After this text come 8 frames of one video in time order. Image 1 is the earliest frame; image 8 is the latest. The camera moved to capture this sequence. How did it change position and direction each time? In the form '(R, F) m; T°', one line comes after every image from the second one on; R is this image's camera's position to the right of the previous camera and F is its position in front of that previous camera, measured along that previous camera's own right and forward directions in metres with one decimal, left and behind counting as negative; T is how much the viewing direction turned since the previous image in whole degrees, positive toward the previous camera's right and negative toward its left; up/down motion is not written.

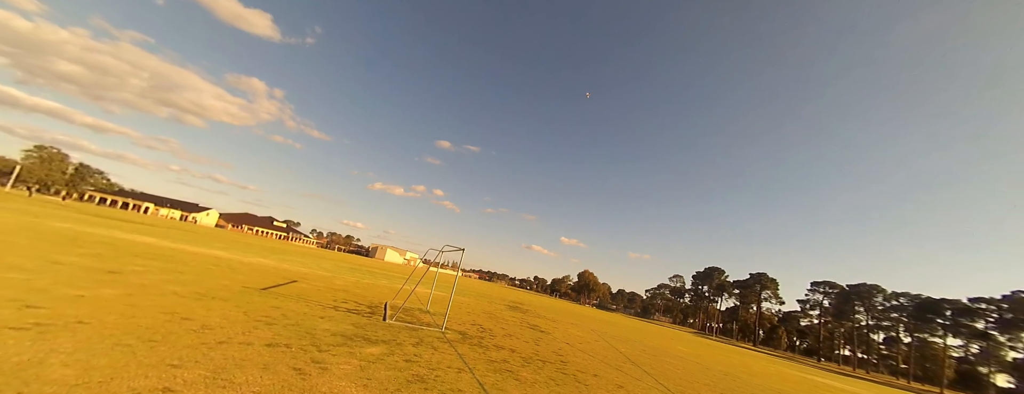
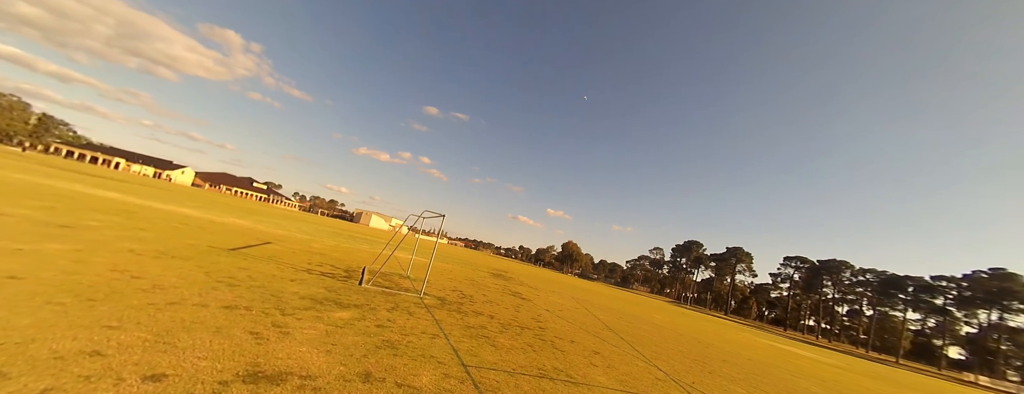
(+0.2, +0.4) m; +2°
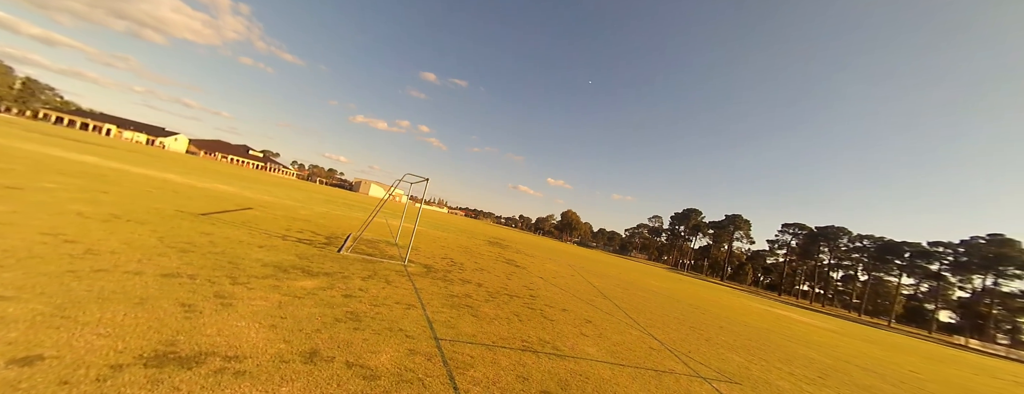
(+0.4, +0.8) m; 0°
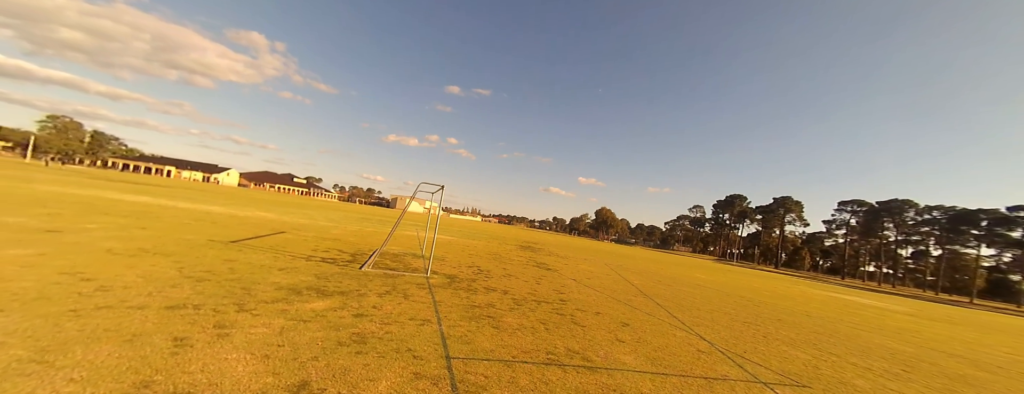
(+0.4, +0.6) m; -5°
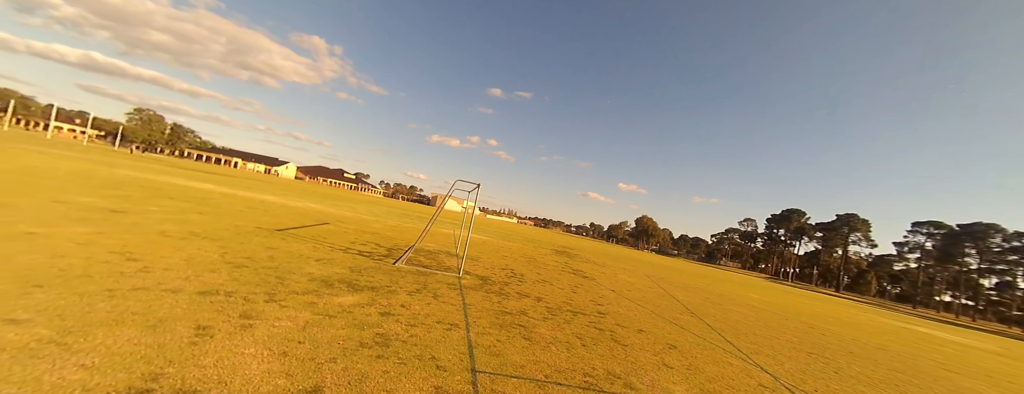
(-0.1, +0.5) m; -6°
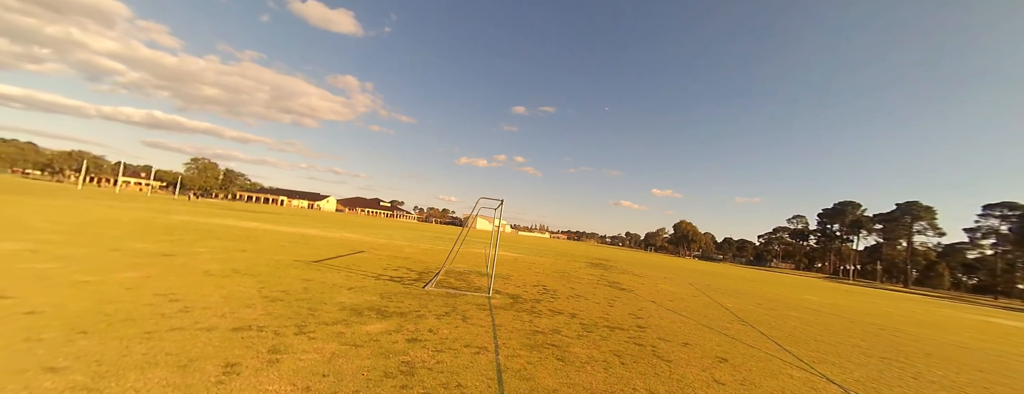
(+0.2, +0.2) m; -5°
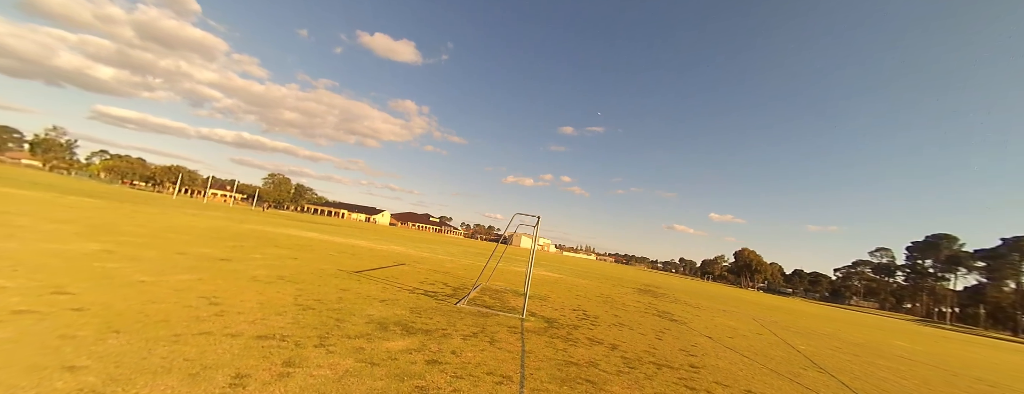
(+0.2, +0.5) m; -8°
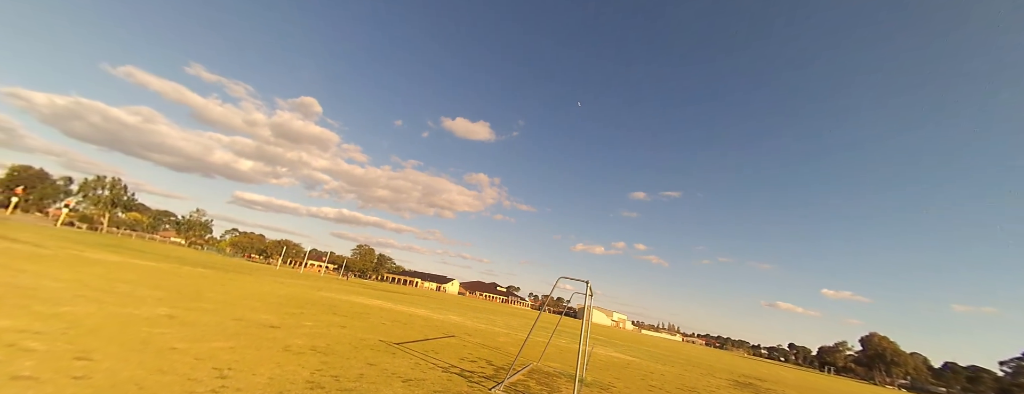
(+0.8, +0.9) m; -12°
